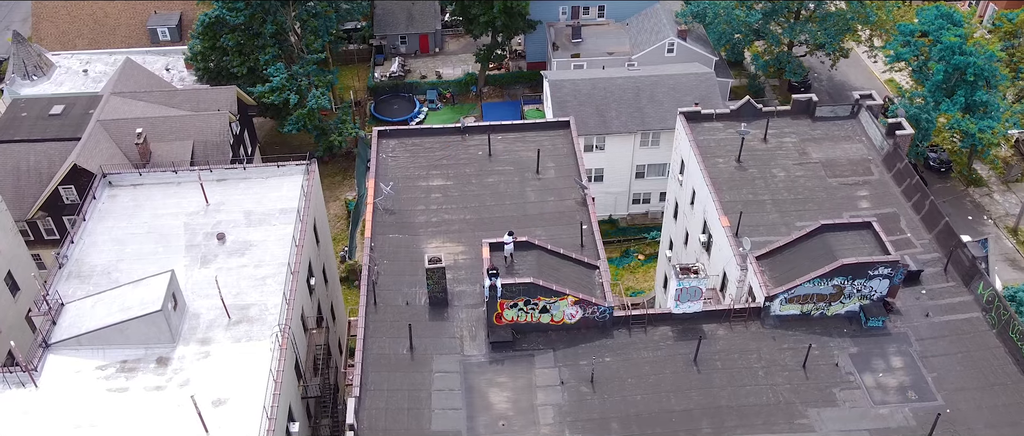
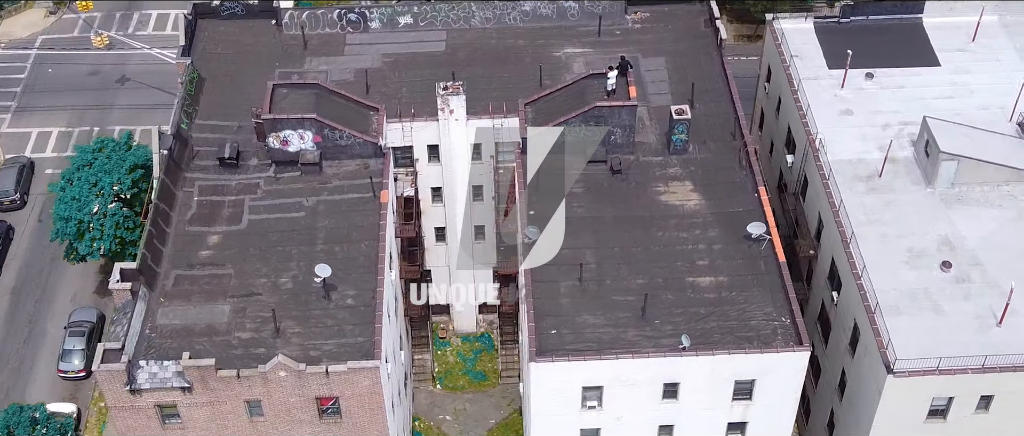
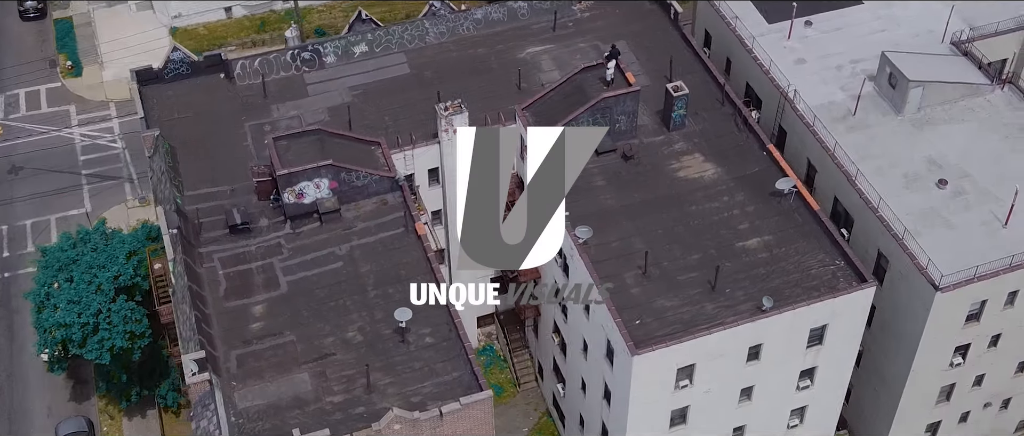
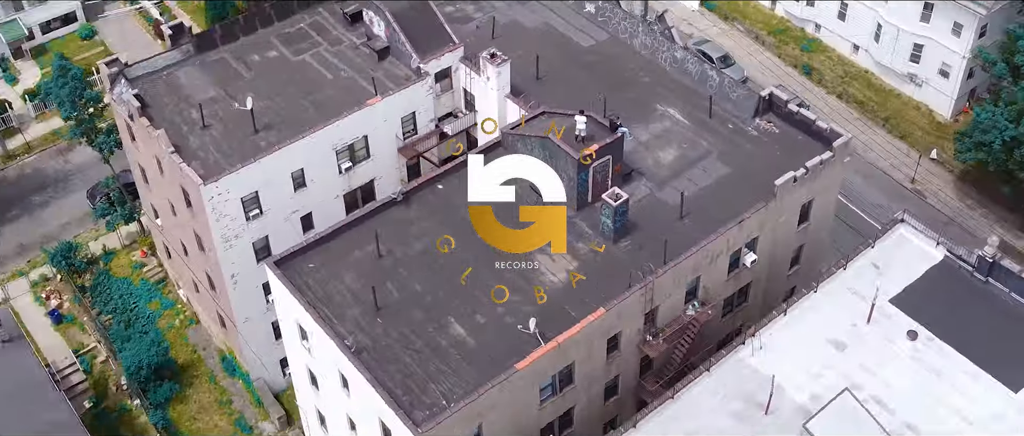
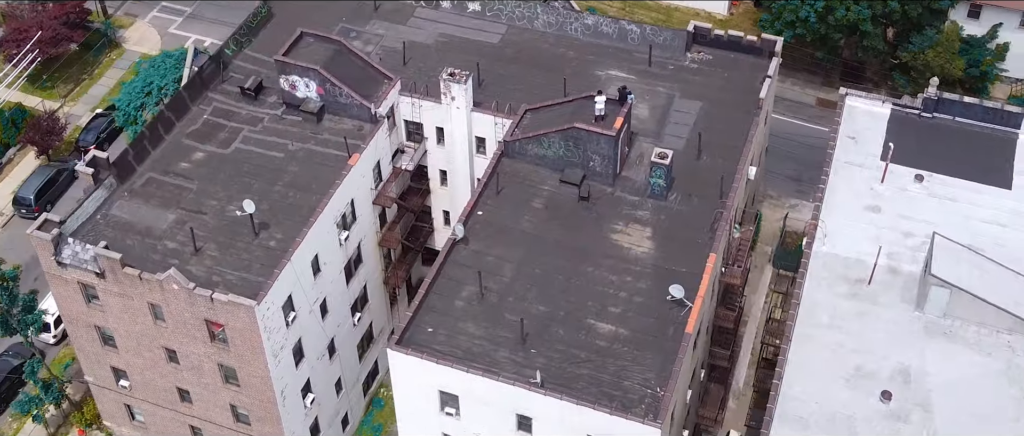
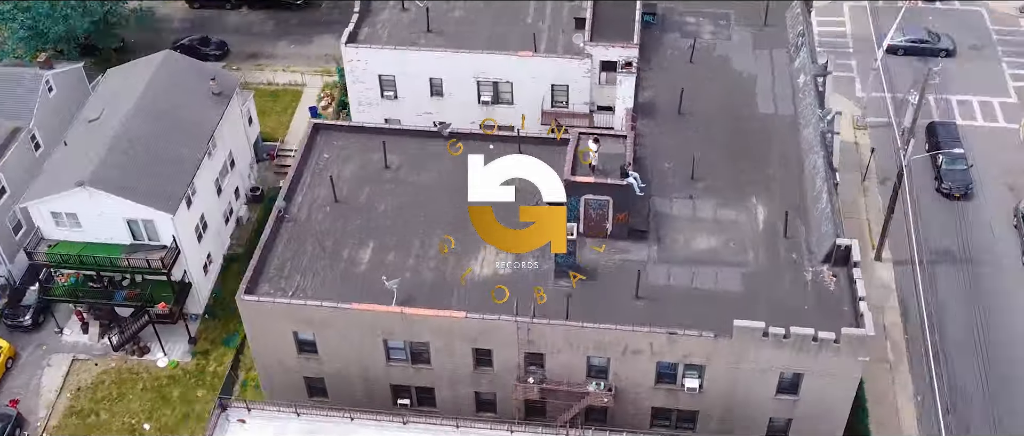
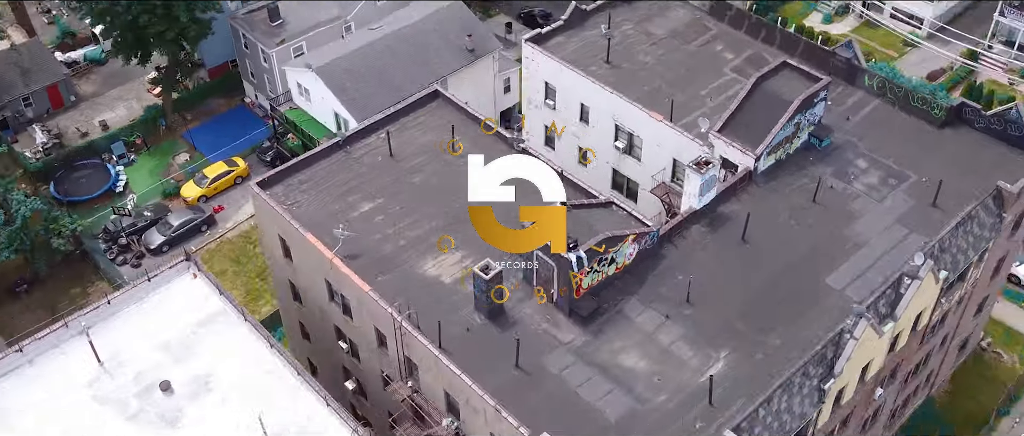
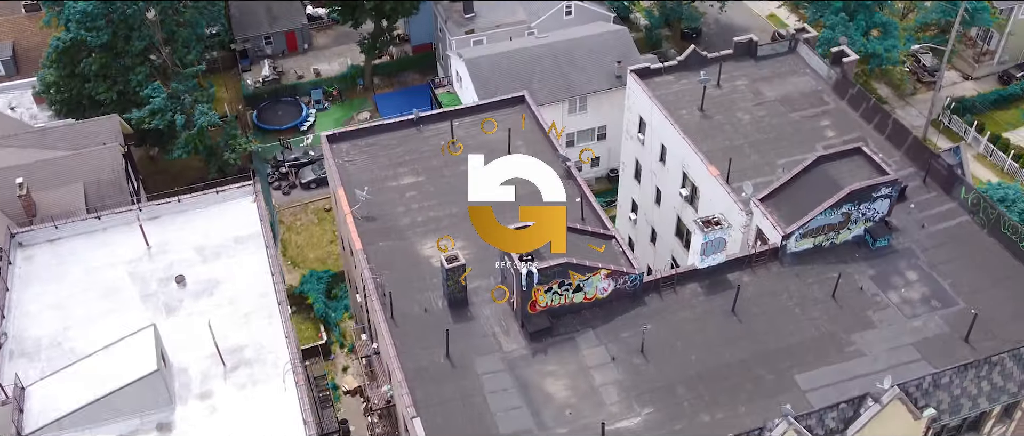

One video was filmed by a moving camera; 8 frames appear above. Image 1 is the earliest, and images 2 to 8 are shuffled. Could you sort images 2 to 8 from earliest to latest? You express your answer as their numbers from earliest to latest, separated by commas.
8, 7, 6, 4, 5, 2, 3
